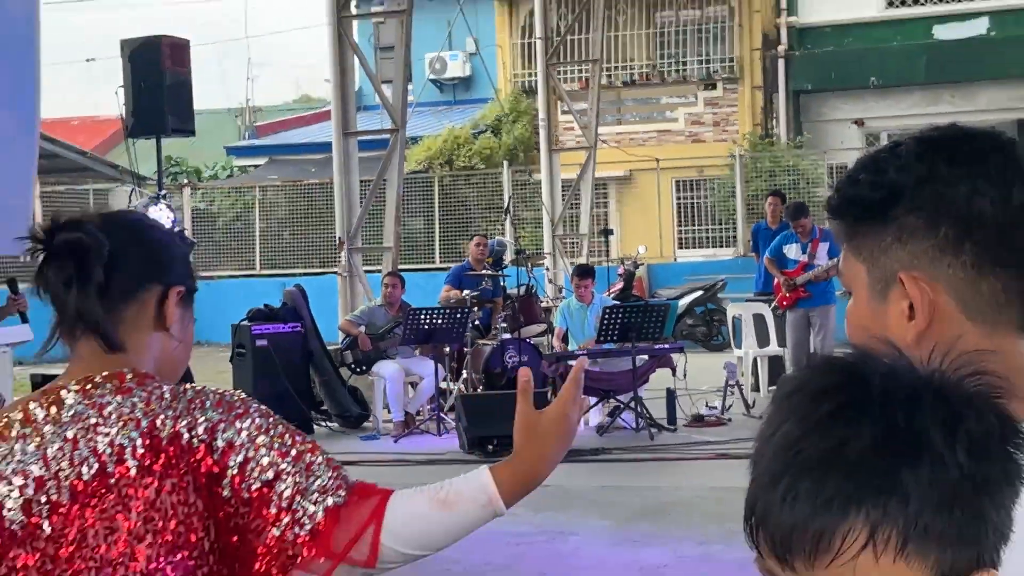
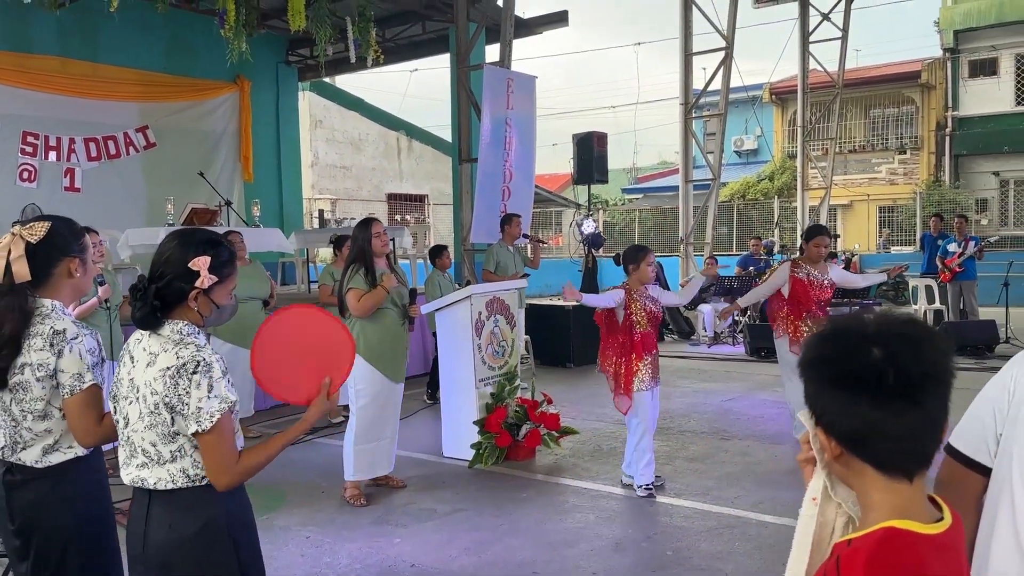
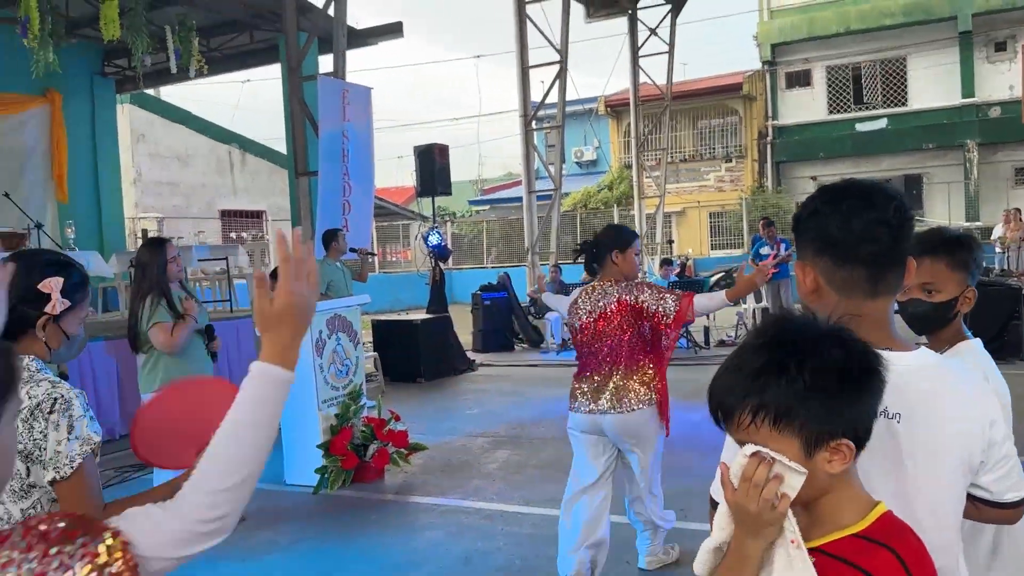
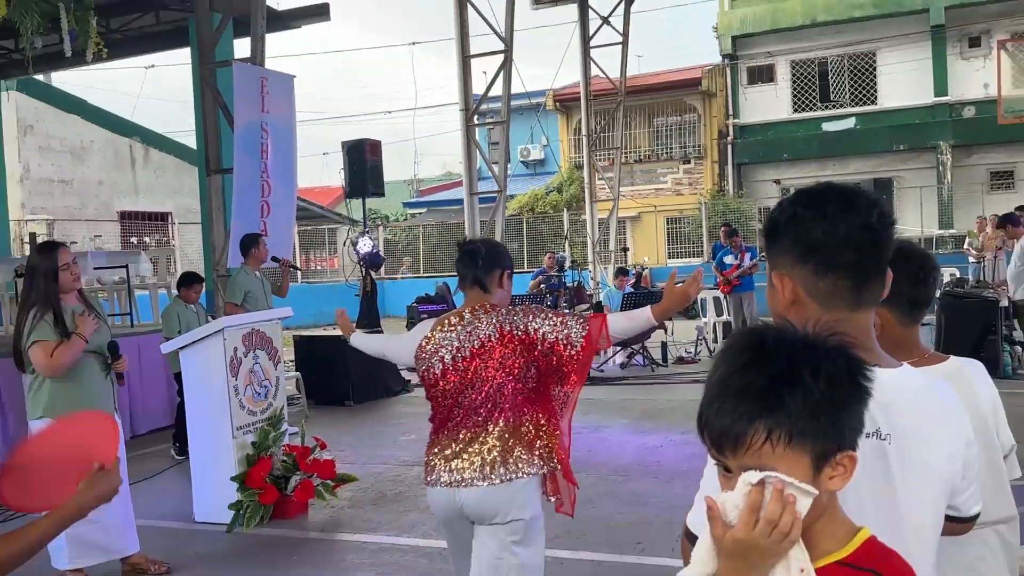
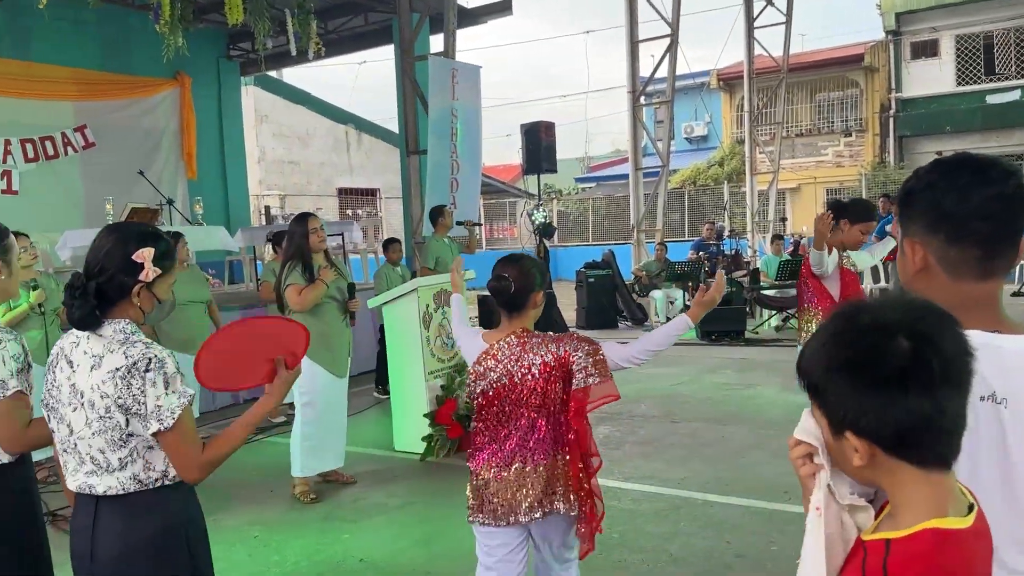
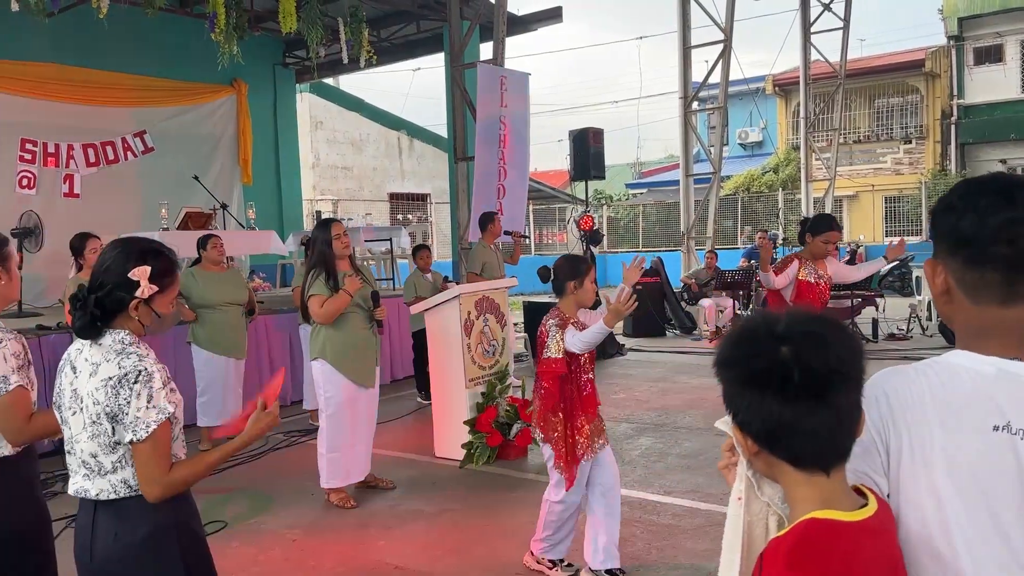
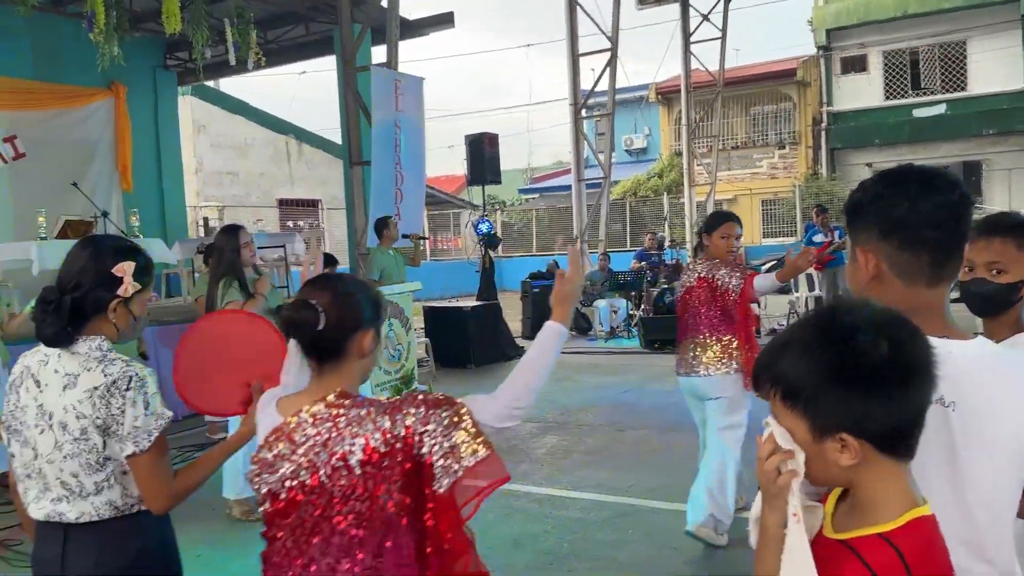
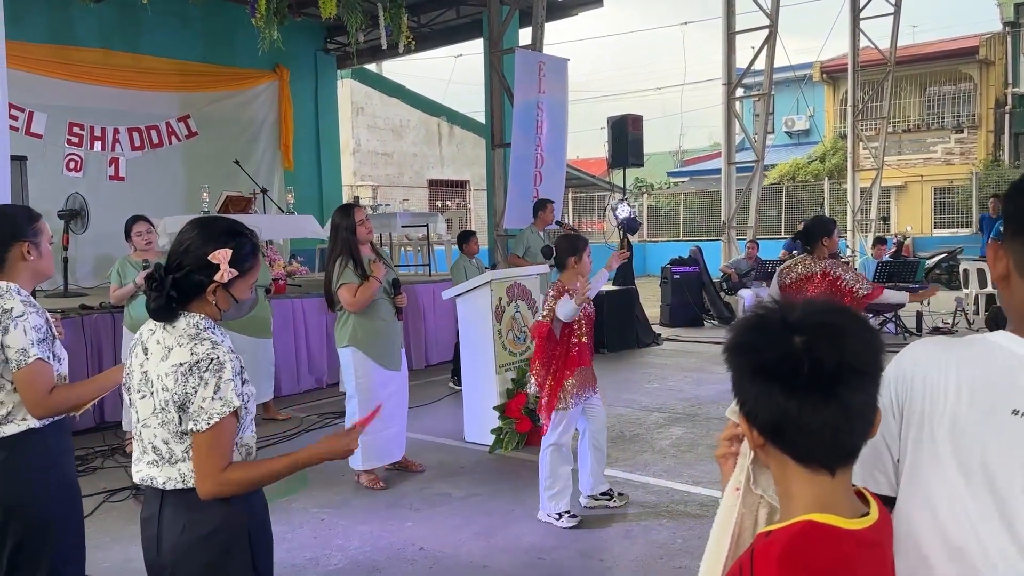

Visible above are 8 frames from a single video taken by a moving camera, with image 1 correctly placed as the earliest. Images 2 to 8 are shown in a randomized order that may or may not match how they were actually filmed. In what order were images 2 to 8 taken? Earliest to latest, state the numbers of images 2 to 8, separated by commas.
4, 3, 7, 5, 6, 8, 2
